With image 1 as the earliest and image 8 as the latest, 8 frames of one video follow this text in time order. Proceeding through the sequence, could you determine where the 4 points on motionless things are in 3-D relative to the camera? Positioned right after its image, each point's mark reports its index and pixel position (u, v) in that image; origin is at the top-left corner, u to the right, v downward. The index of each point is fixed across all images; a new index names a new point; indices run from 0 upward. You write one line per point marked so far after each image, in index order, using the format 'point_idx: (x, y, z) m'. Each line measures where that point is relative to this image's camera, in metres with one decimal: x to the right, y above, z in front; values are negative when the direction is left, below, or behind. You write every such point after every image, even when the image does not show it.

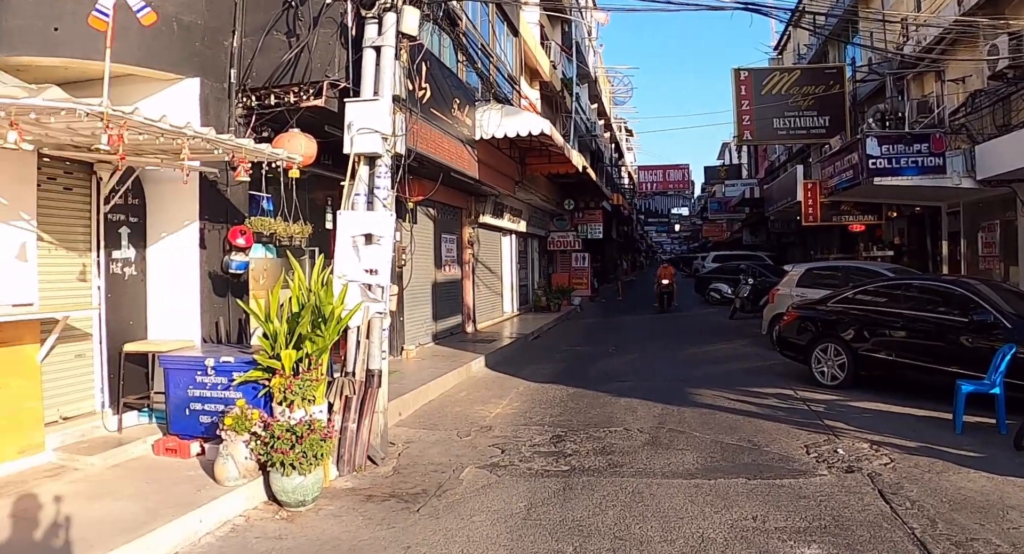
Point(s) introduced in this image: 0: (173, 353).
0: (-2.9, -0.7, +5.7) m
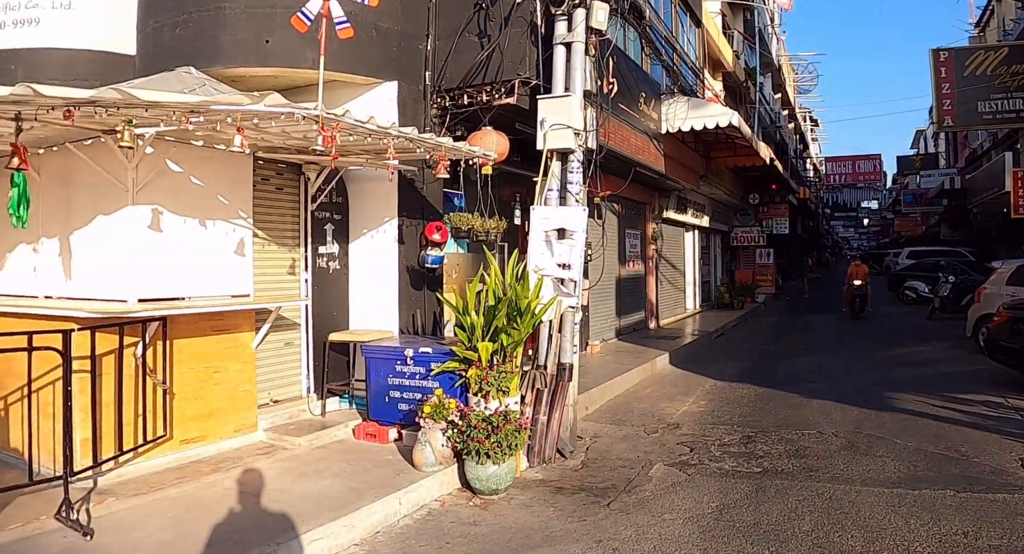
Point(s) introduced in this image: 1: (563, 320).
0: (-1.2, -0.6, +5.9) m
1: (+0.5, -0.4, +5.8) m
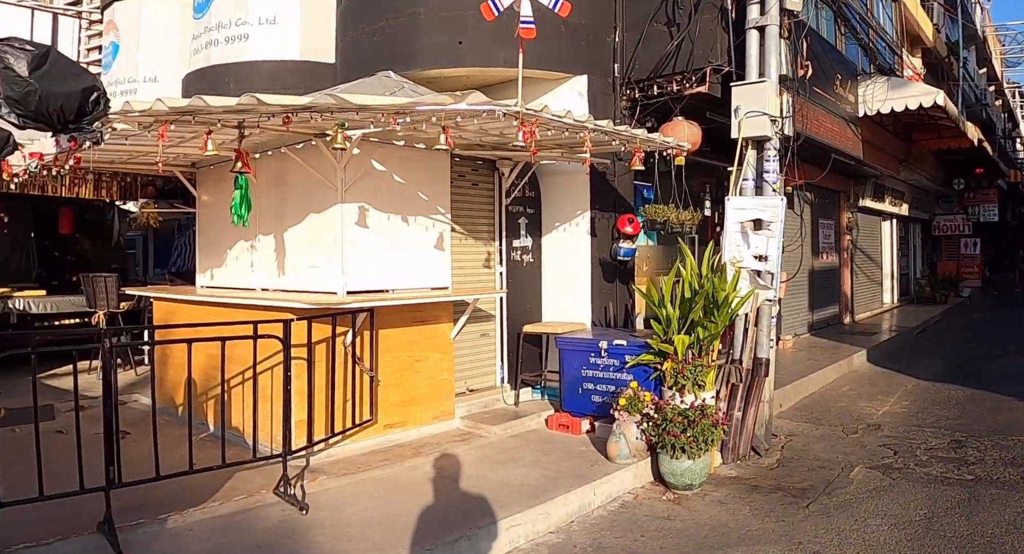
0: (+0.5, -0.5, +6.0) m
1: (+2.2, -0.3, +5.6) m
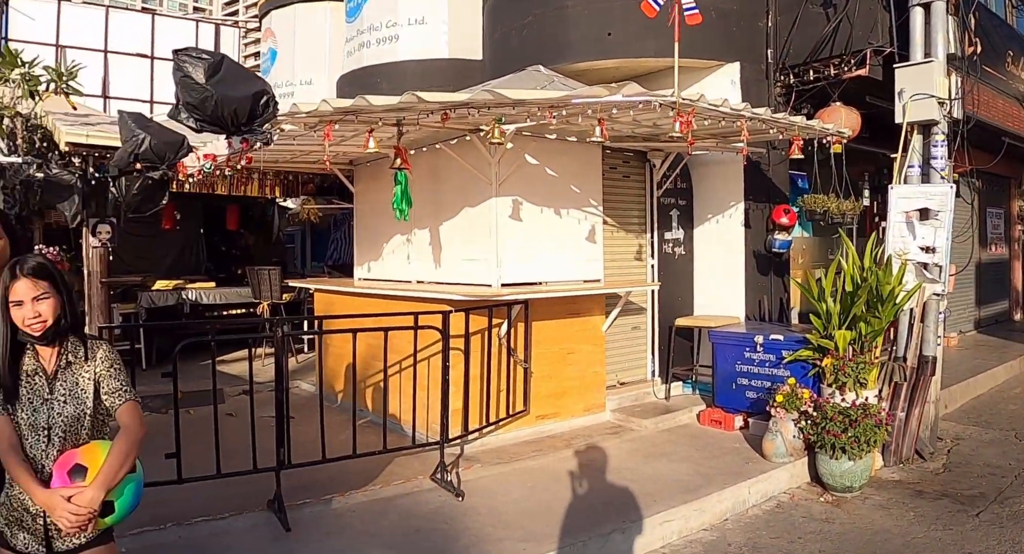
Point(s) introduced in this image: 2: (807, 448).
0: (+1.8, -0.5, +5.9) m
1: (+3.4, -0.3, +5.3) m
2: (+2.5, -1.4, +5.3) m
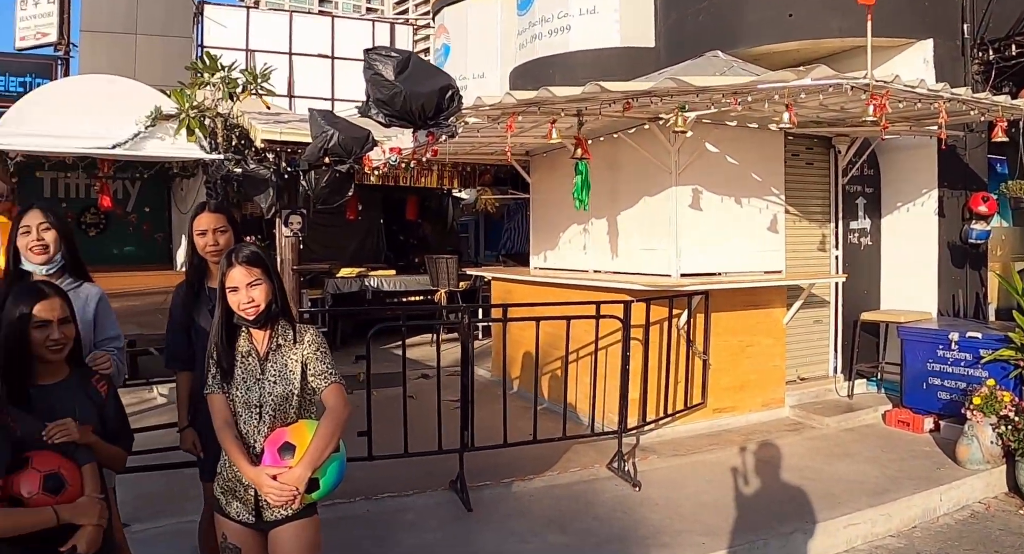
0: (+3.3, -0.4, +5.5) m
1: (+4.8, -0.2, +4.8) m
2: (+3.8, -1.4, +5.0) m
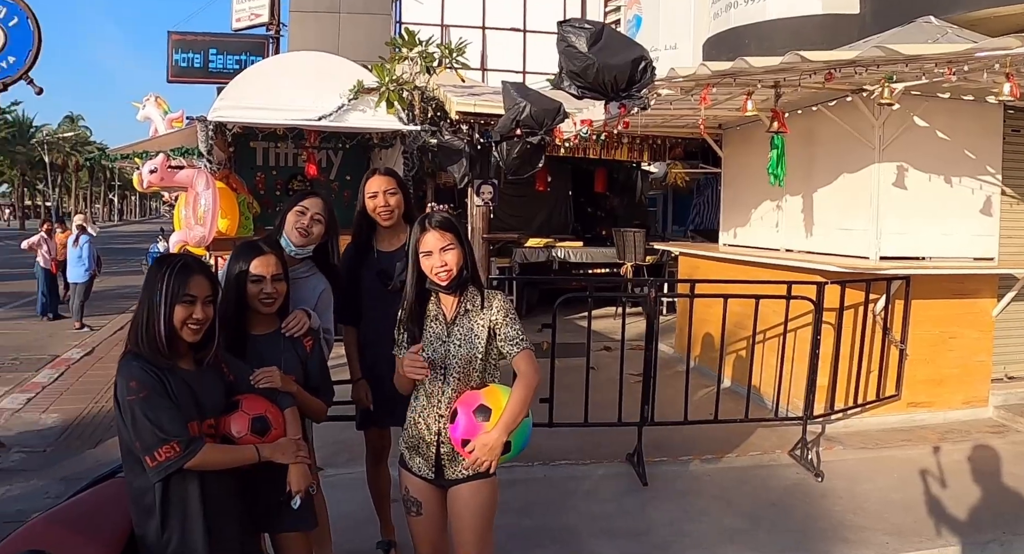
0: (+4.7, -0.4, +4.9) m
1: (+6.1, -0.2, +4.0) m
2: (+5.1, -1.4, +4.3) m
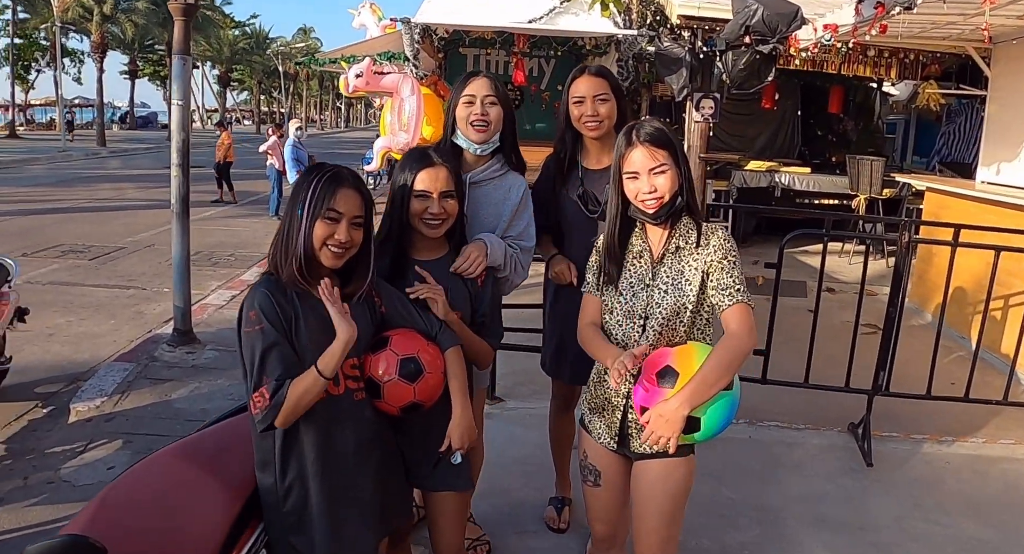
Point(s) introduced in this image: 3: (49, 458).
0: (+5.9, -0.3, +3.2) m
1: (+6.9, -0.4, +1.9) m
2: (+6.0, -1.4, +2.7) m
3: (-2.2, -0.9, +3.0) m
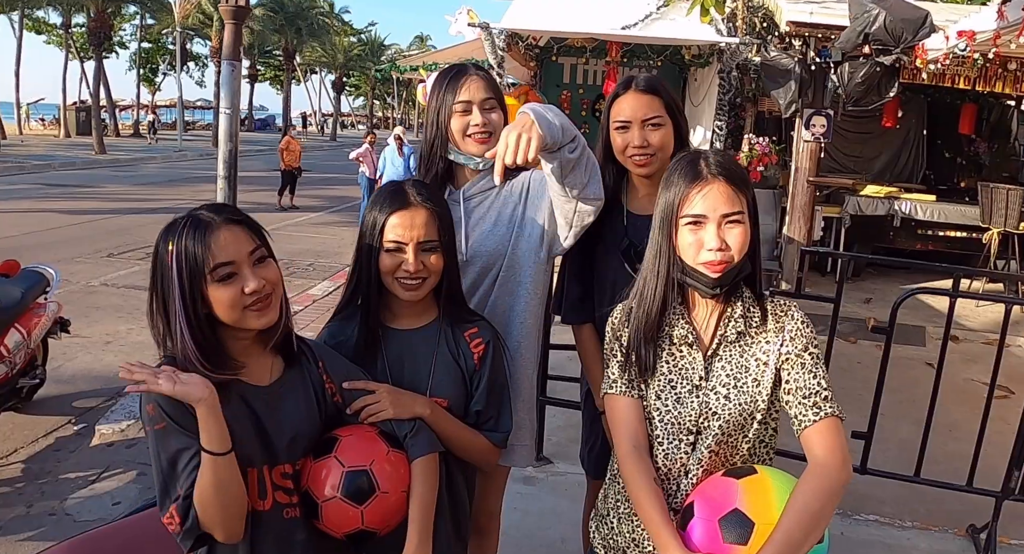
0: (+6.0, -0.9, +1.9) m
1: (+6.8, -1.0, +0.5) m
2: (+6.0, -2.0, +1.3) m
3: (-2.0, -0.9, +2.9) m
